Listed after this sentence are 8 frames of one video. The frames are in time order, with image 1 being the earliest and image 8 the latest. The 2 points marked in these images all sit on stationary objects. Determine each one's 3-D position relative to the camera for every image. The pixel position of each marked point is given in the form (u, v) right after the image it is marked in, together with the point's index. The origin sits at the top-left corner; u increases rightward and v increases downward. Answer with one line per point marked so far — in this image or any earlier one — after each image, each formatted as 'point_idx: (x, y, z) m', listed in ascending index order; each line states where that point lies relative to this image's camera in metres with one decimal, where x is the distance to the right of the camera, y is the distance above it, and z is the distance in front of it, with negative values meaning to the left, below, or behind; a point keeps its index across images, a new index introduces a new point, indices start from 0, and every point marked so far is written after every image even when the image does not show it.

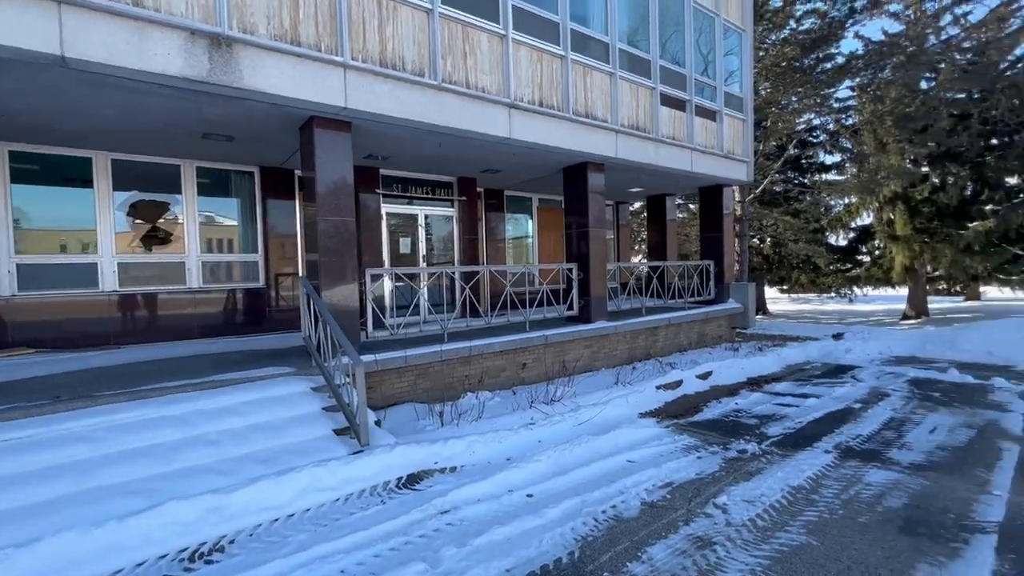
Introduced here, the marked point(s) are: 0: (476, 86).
0: (-0.5, +2.9, +6.8) m
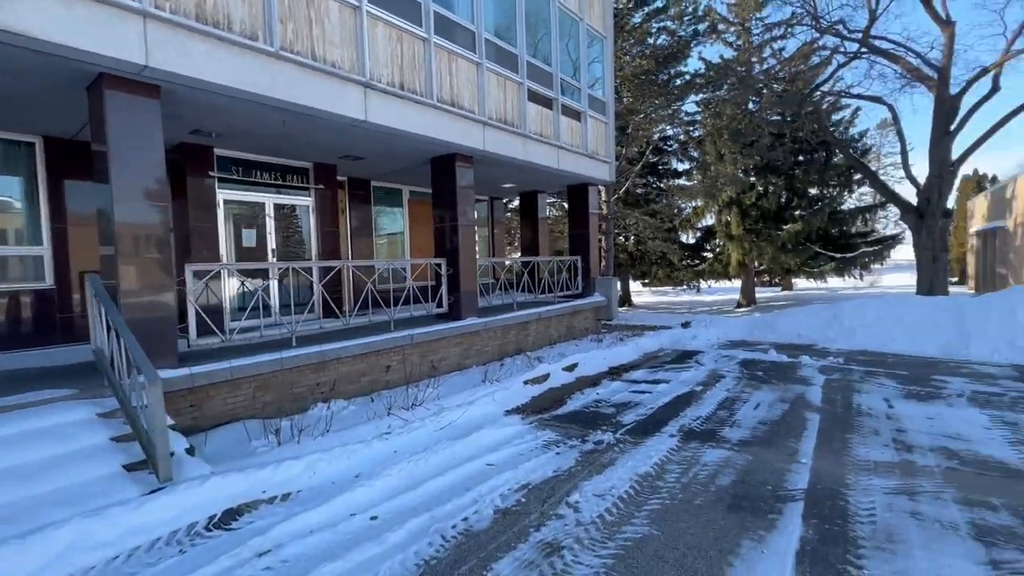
0: (-2.4, +3.0, +6.0) m
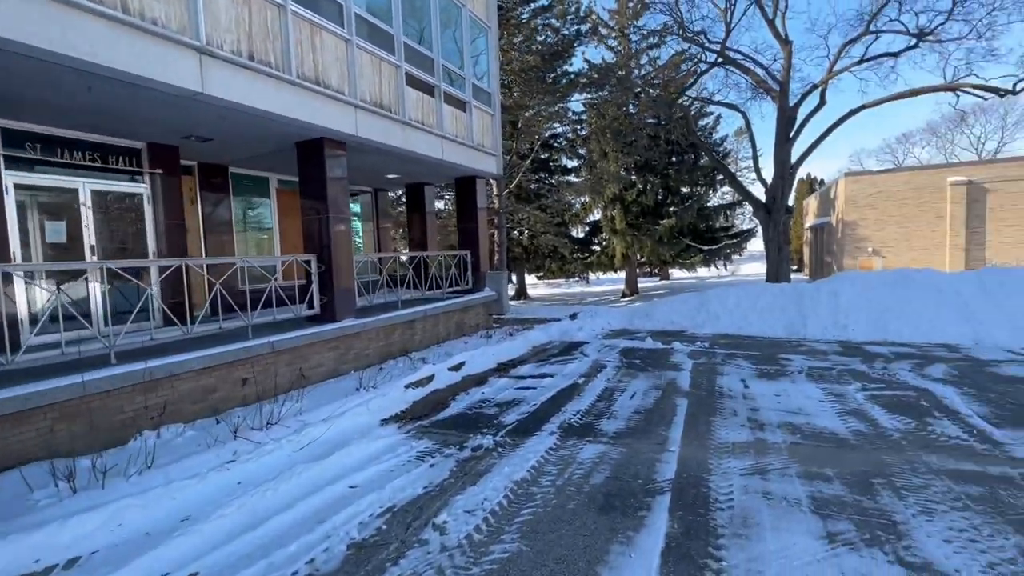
0: (-3.9, +2.9, +5.0) m
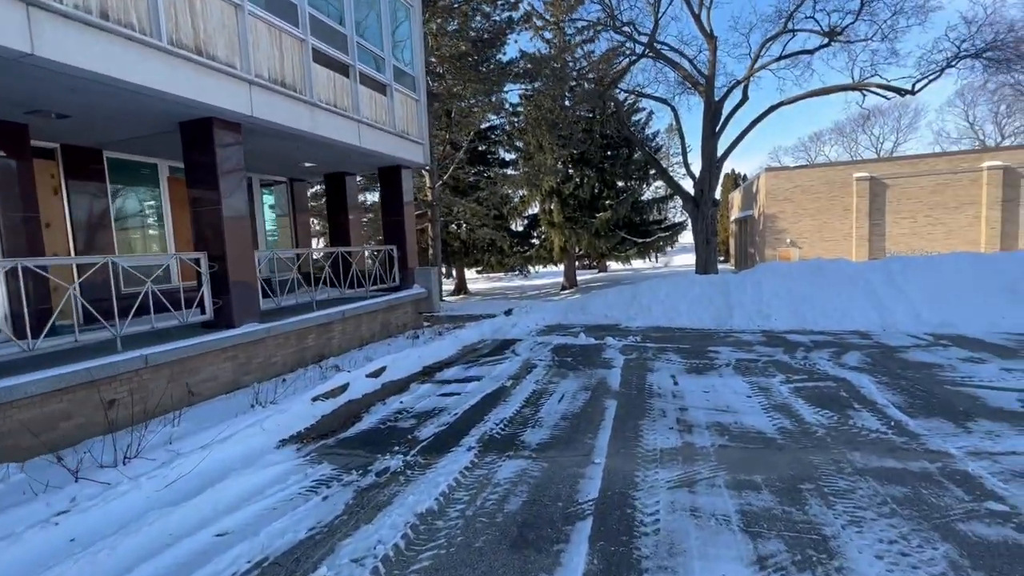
0: (-4.8, +2.8, +3.9) m
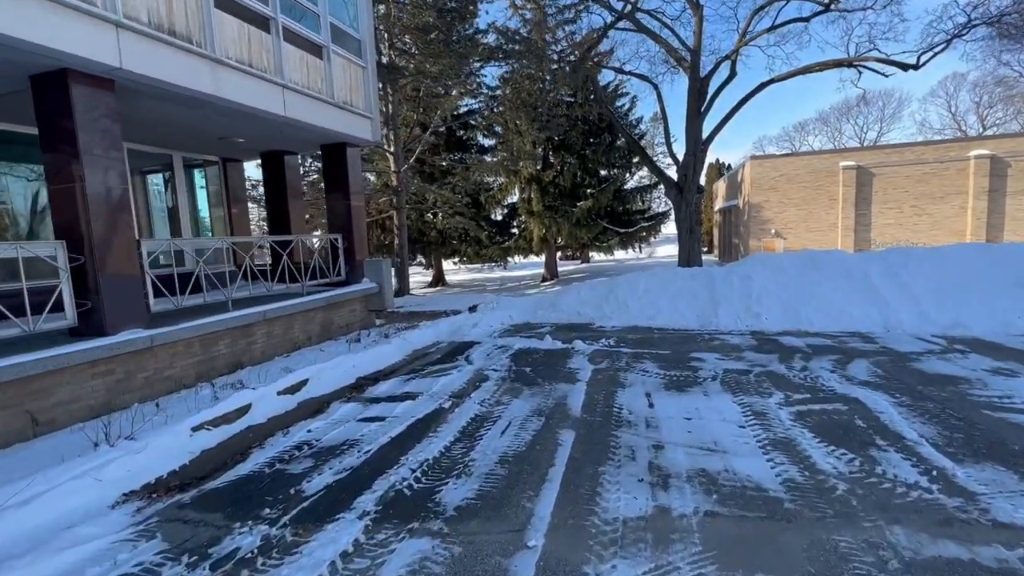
0: (-5.4, +2.8, +2.5) m
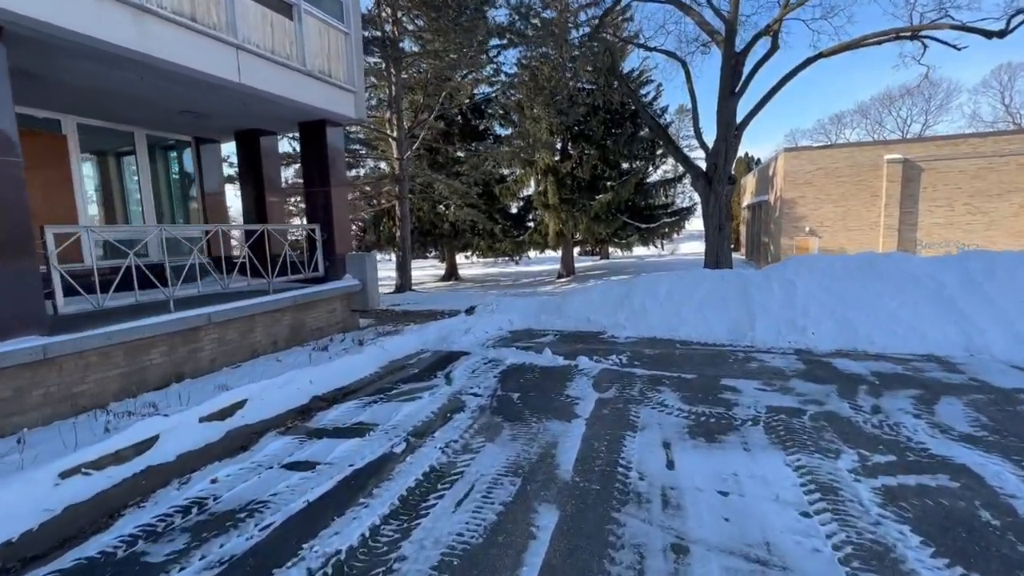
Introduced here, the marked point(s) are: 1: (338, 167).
0: (-5.7, +2.8, +1.4) m
1: (-3.3, +2.3, +9.0) m
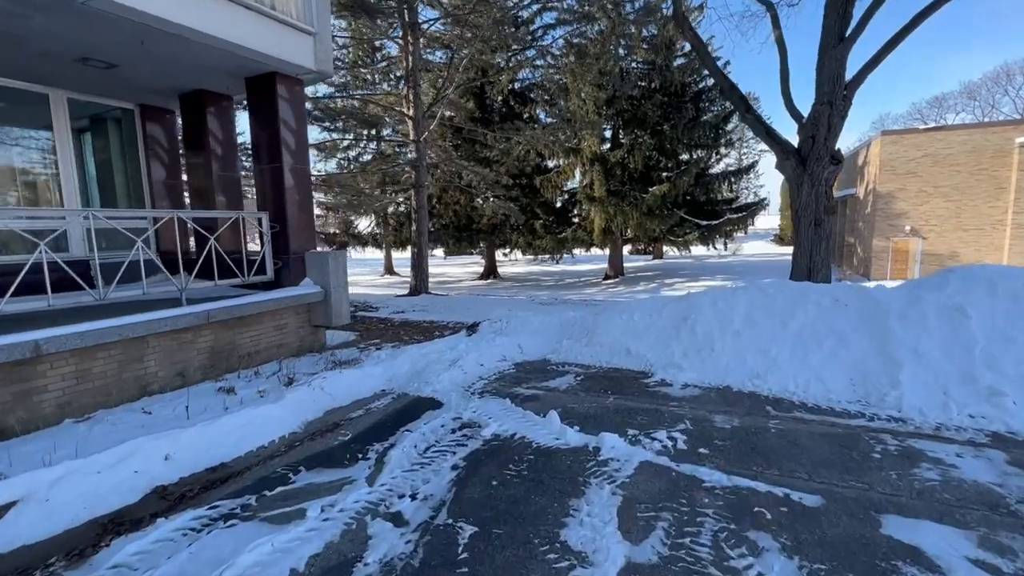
0: (-6.2, +2.7, -0.5) m
1: (-3.1, +2.2, +6.8) m
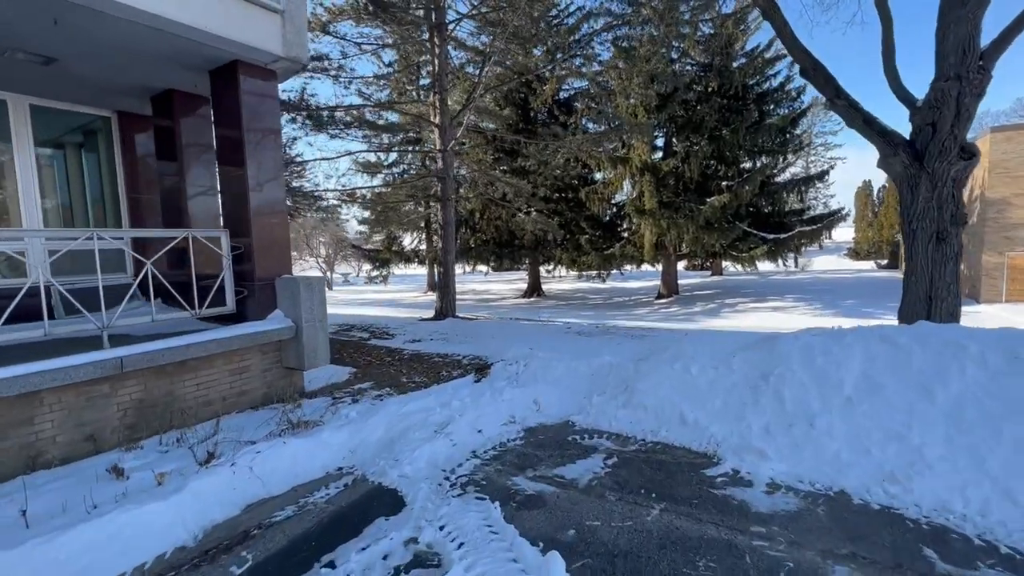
0: (-6.8, +2.5, -1.2) m
1: (-2.9, +1.8, +5.7) m
